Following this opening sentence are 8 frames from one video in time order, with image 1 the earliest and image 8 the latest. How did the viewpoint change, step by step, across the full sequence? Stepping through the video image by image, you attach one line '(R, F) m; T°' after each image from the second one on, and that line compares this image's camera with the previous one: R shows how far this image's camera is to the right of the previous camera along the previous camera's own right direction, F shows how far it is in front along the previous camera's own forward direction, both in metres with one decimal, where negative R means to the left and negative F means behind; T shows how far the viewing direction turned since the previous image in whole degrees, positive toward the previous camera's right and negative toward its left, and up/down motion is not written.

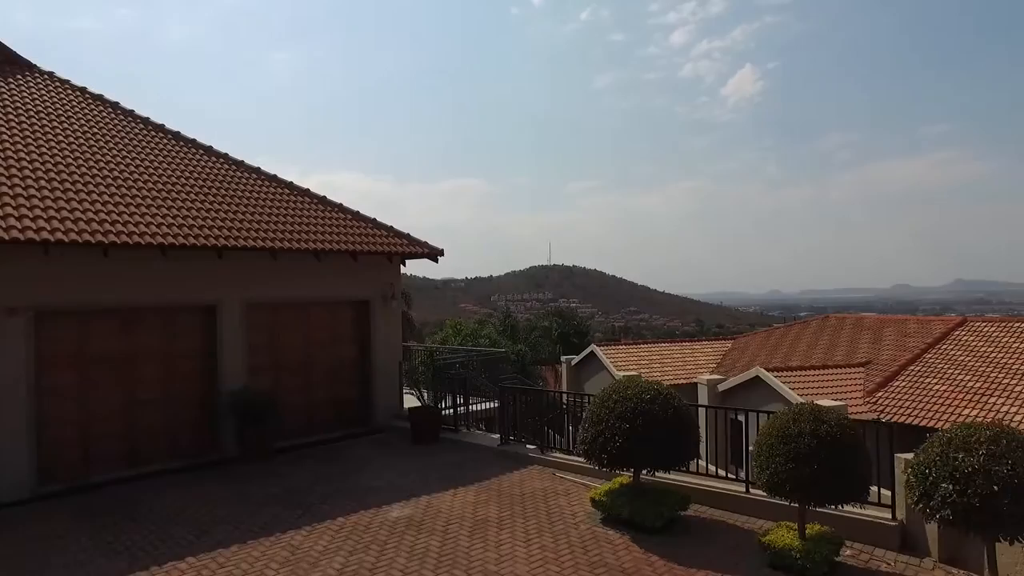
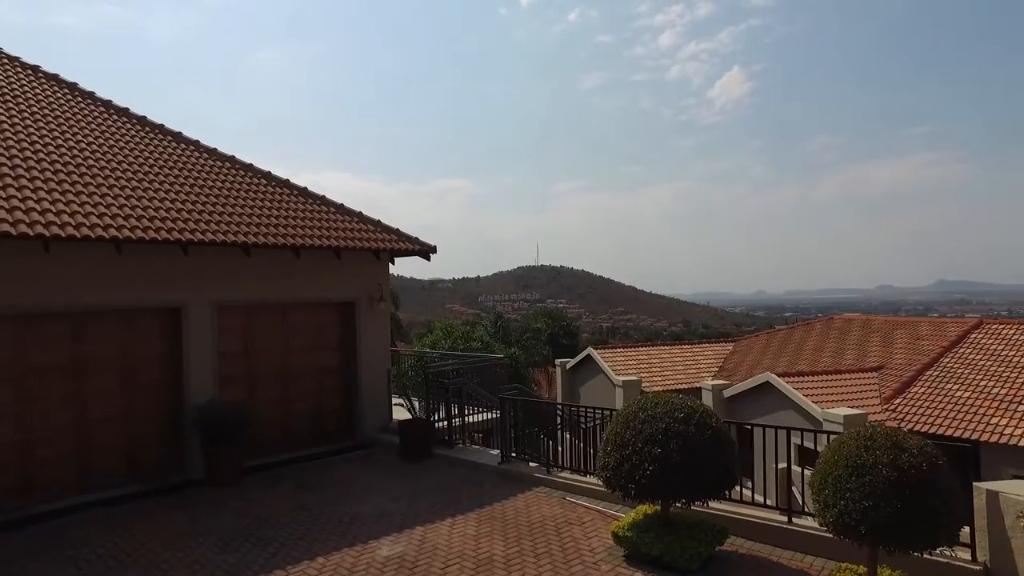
(-0.2, +1.0) m; +1°
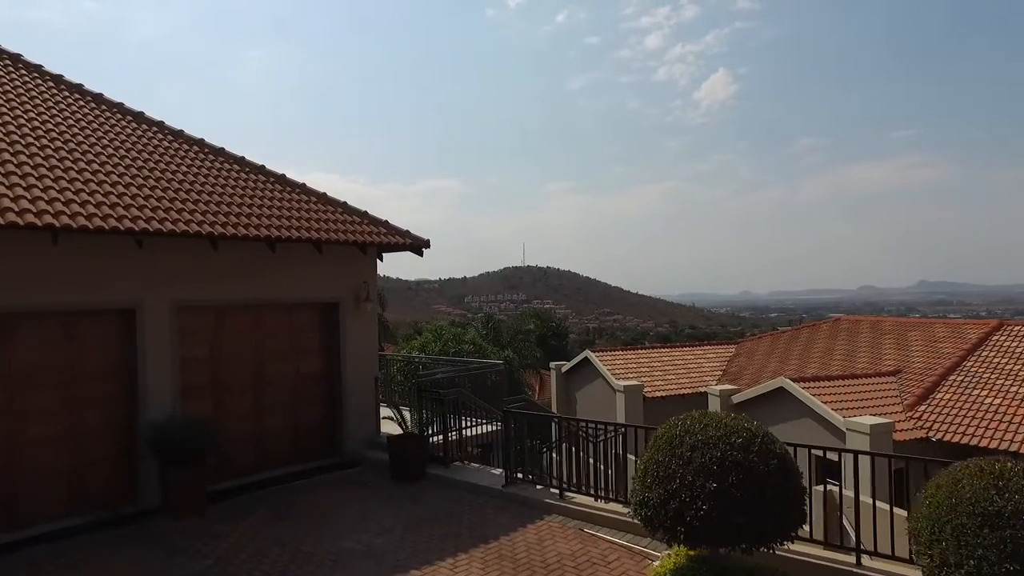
(-0.2, +1.1) m; +1°
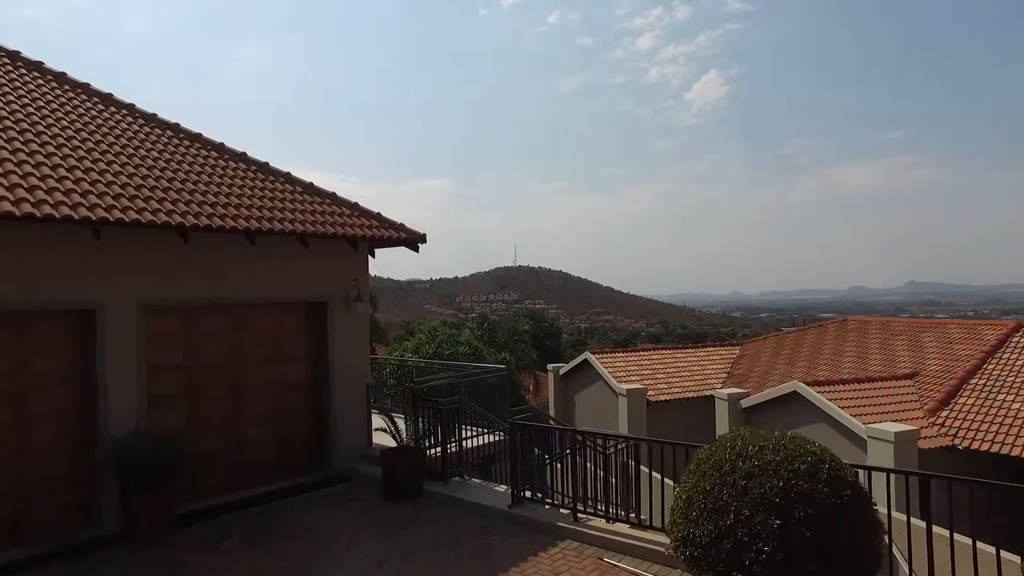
(-0.2, +0.8) m; +1°
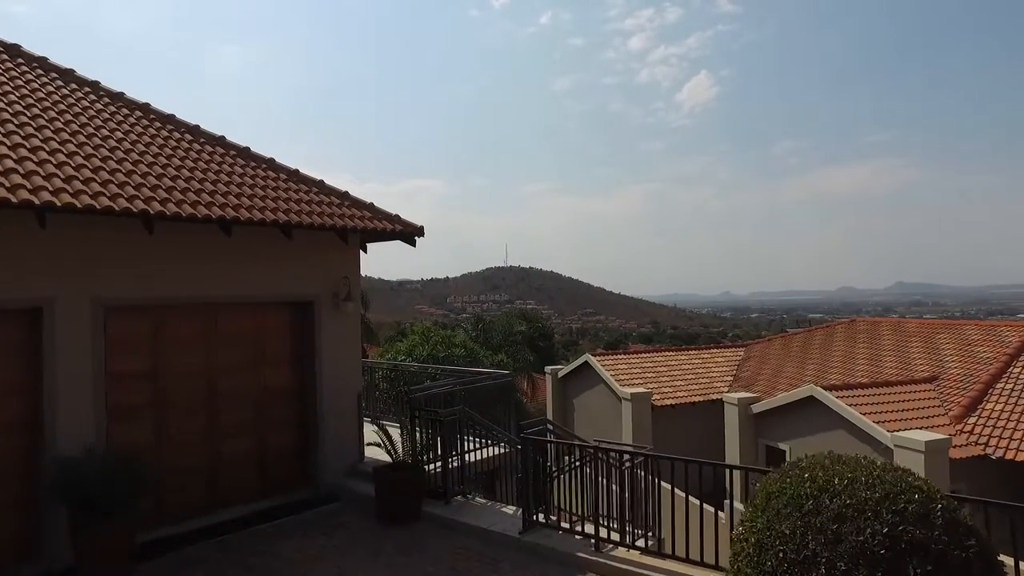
(-0.2, +0.8) m; +1°
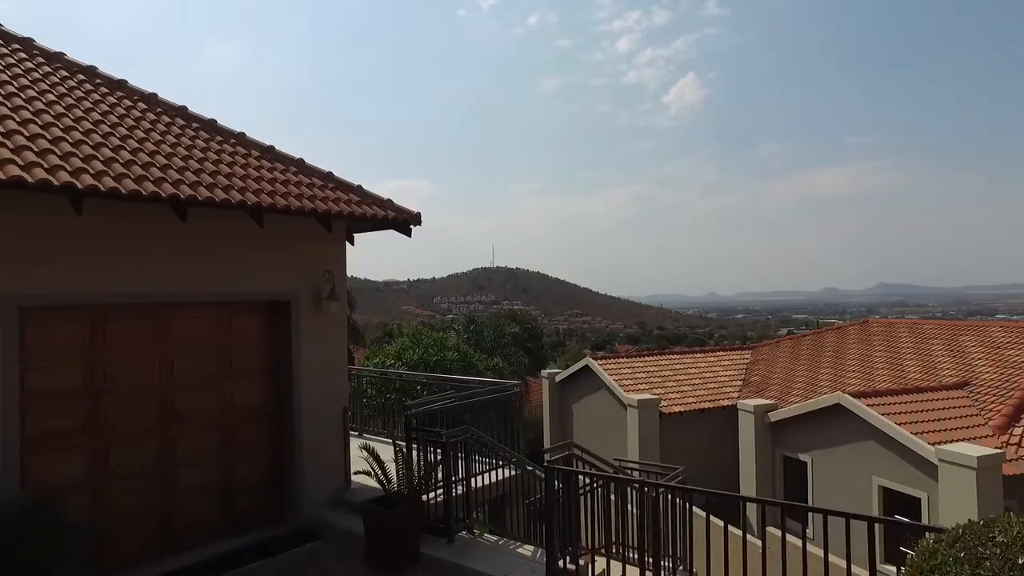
(-0.3, +1.1) m; +1°
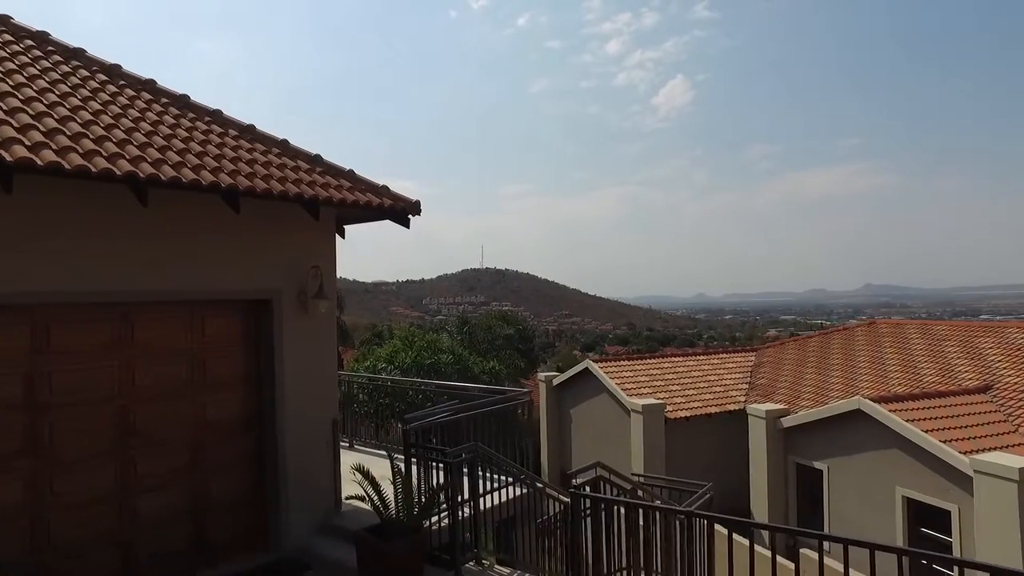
(-0.2, +0.7) m; +1°
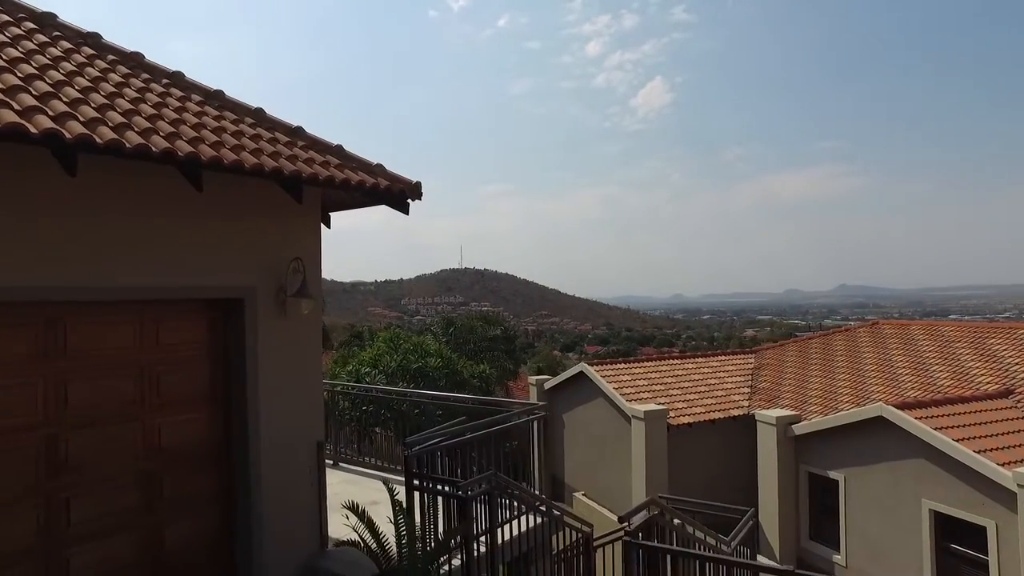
(-0.3, +0.9) m; +2°
